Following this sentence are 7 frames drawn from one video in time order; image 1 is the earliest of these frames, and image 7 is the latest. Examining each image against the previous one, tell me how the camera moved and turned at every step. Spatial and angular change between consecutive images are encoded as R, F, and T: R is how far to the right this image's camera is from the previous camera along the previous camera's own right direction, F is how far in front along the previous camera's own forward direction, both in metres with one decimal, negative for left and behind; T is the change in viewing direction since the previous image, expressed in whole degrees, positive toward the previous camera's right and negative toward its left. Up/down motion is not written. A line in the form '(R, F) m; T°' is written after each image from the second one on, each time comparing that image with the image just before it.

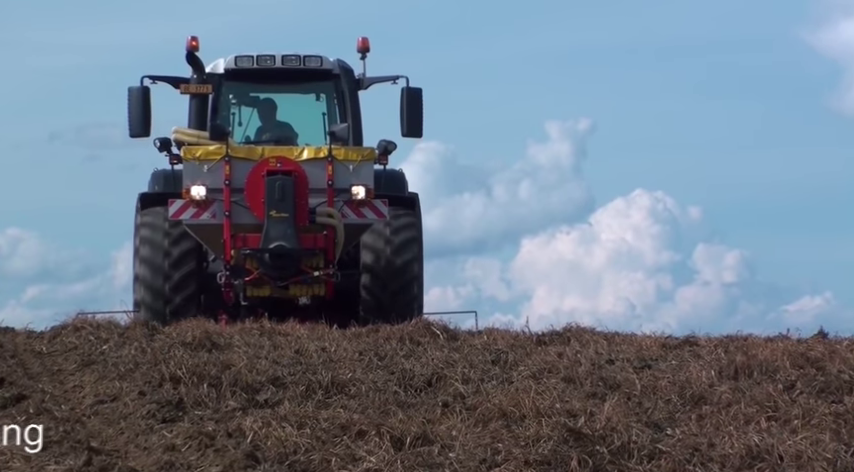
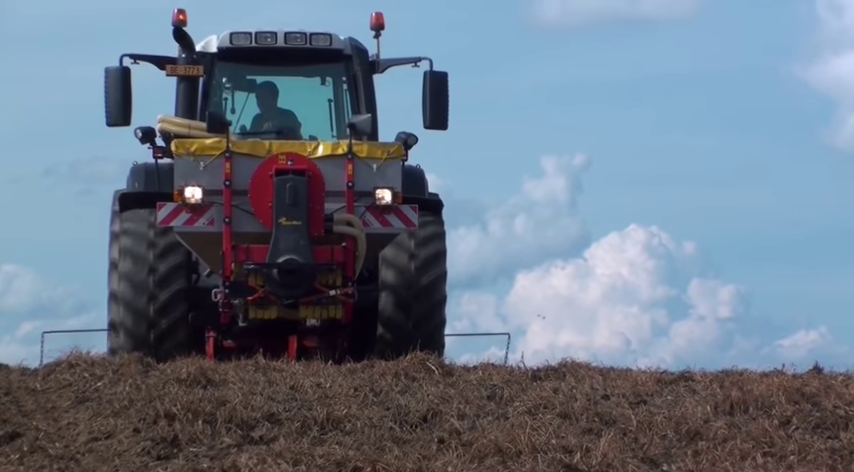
(0.0, 0.0) m; 0°
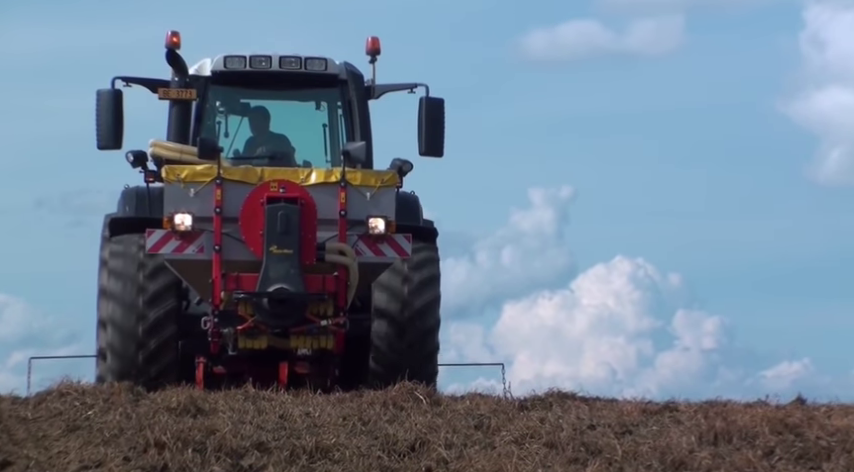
(0.0, -0.1) m; 0°
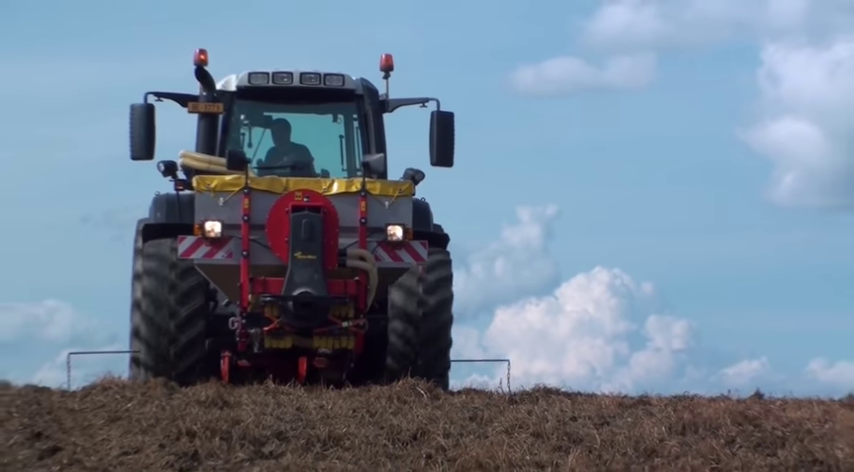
(+0.1, -1.0) m; -1°
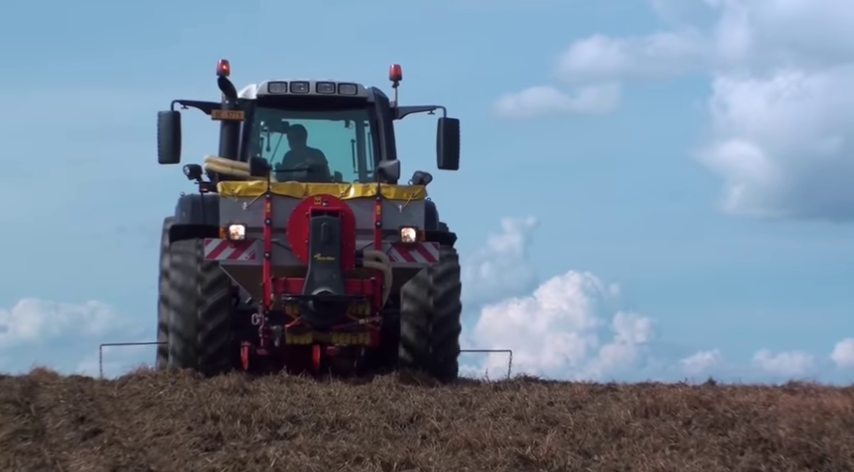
(+0.1, -1.3) m; 0°
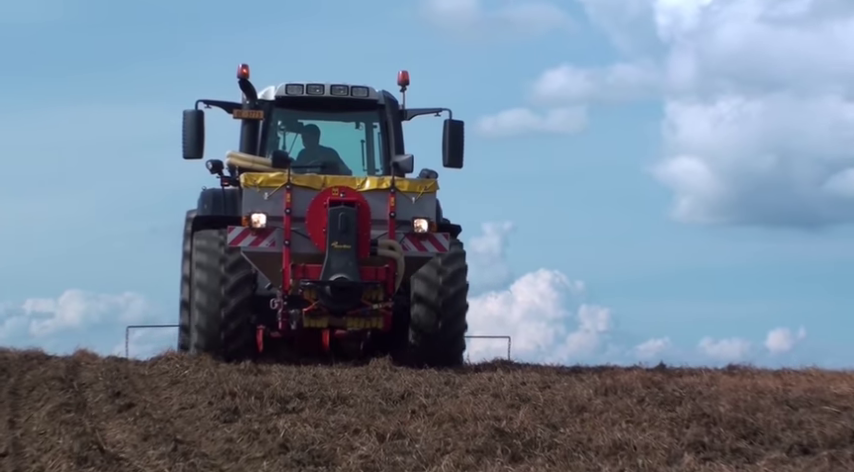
(+0.2, -1.6) m; 0°
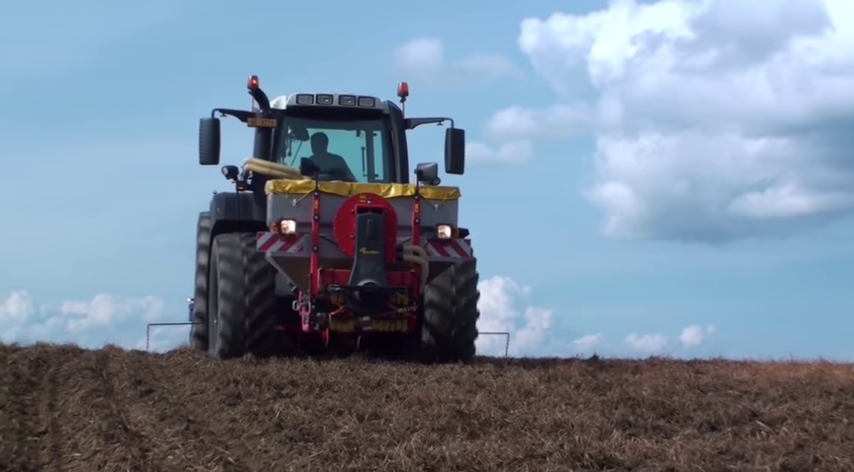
(+0.3, -2.3) m; 0°
